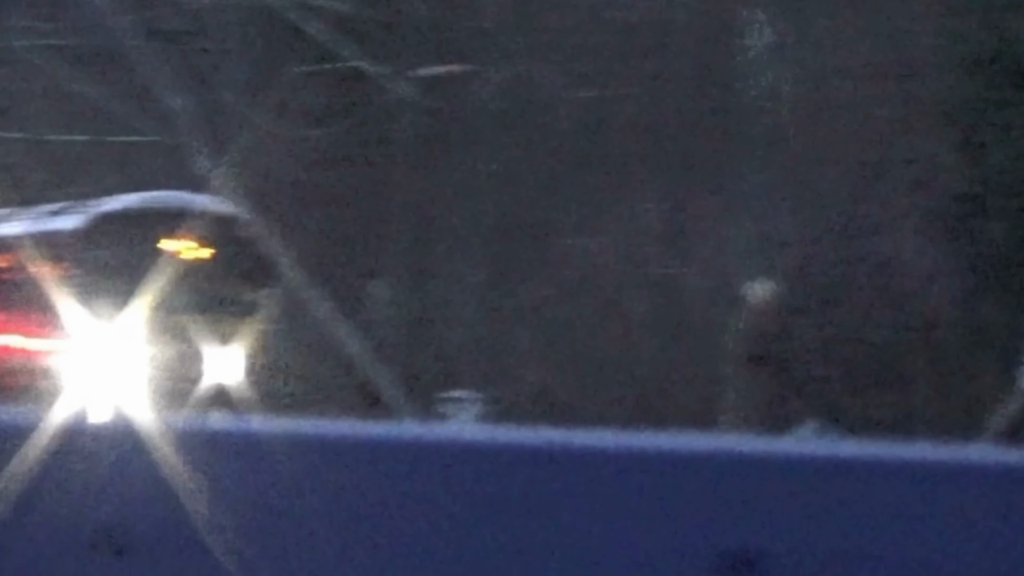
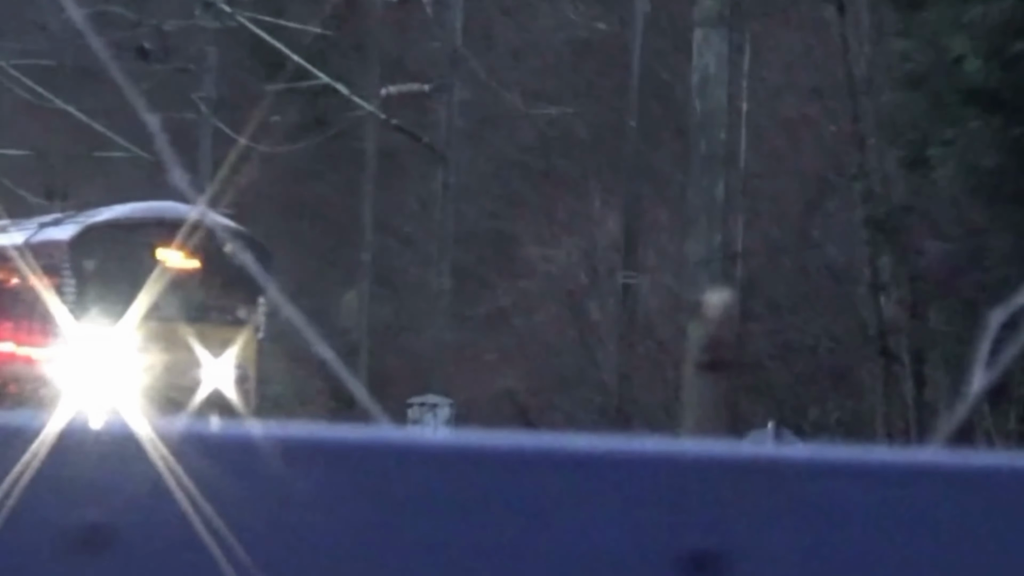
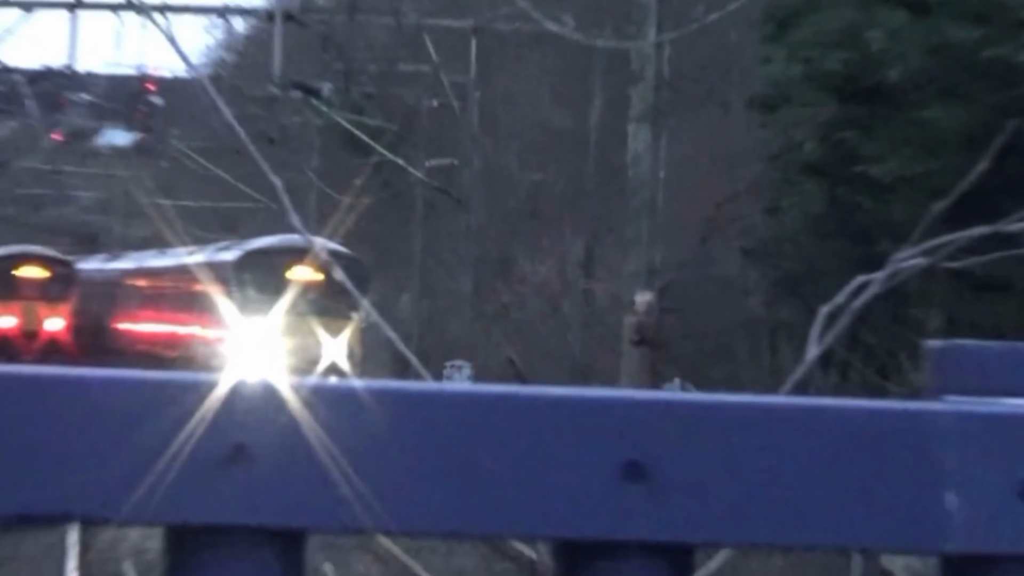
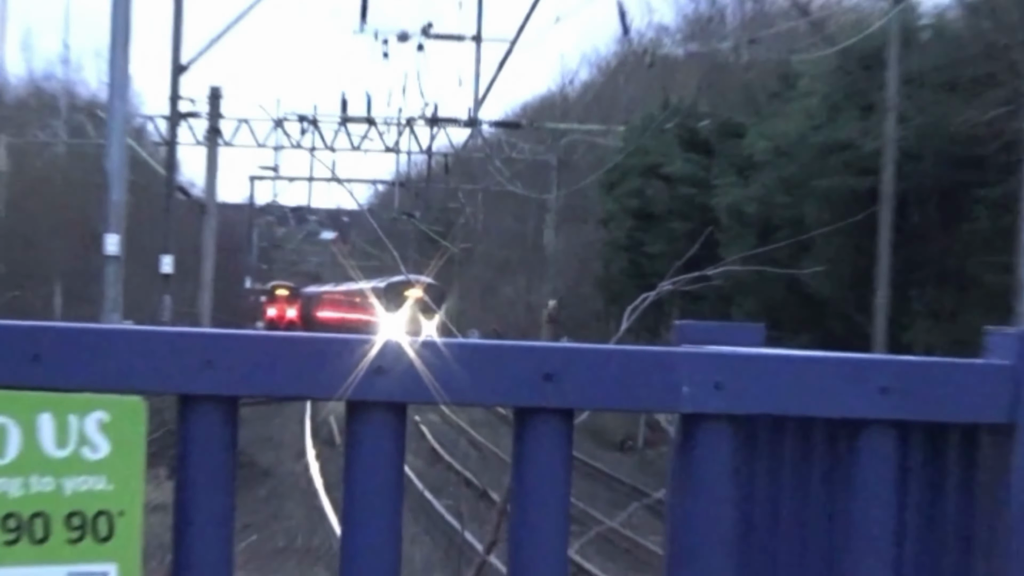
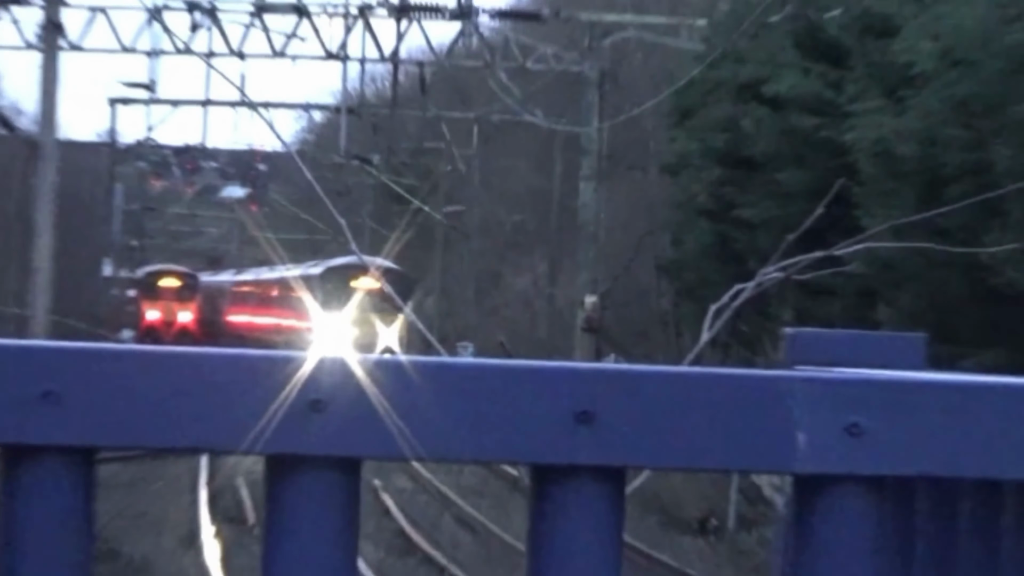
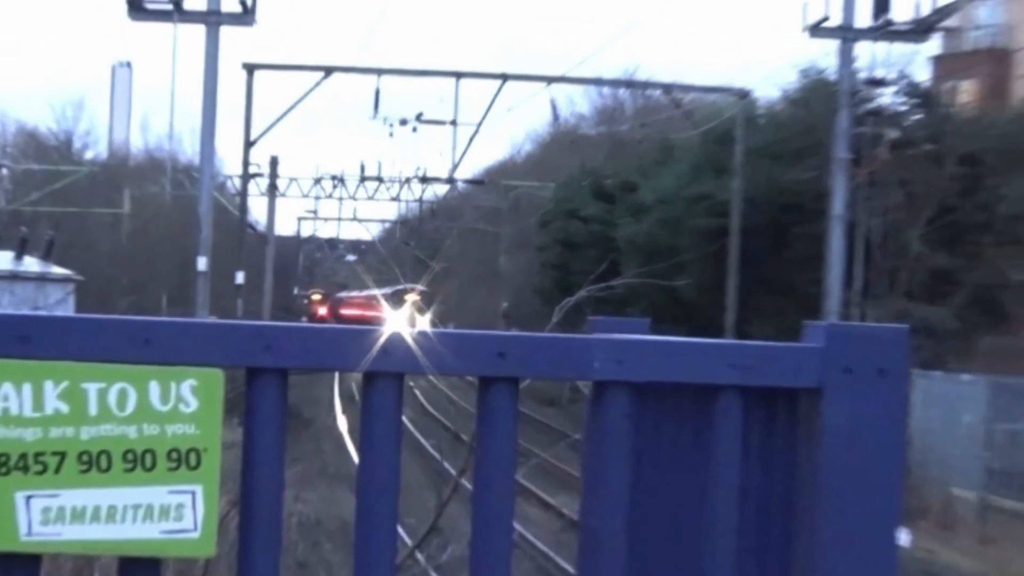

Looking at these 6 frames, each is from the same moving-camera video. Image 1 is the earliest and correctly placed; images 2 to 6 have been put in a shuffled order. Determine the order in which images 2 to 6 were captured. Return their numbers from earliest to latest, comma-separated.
2, 3, 5, 4, 6
